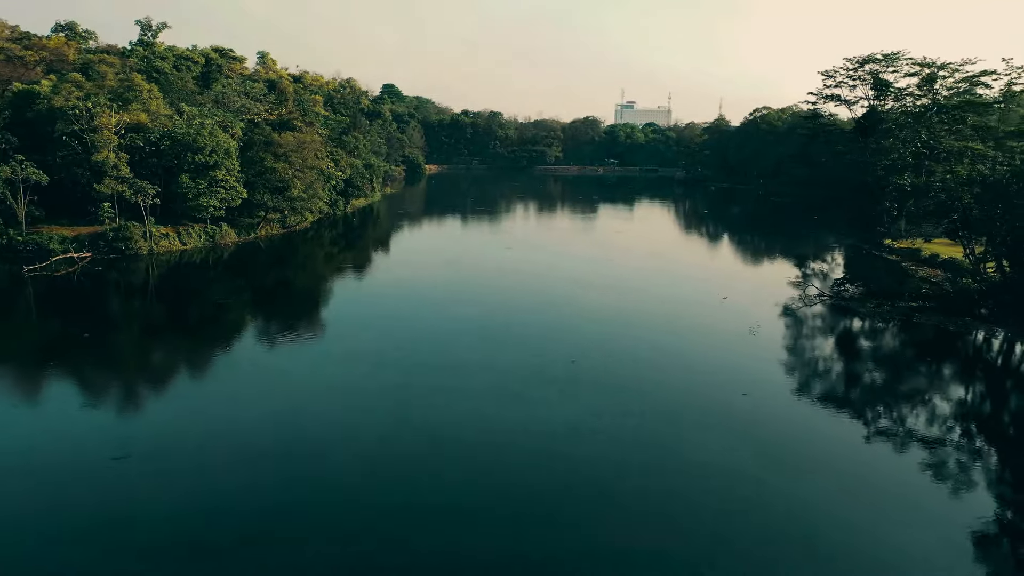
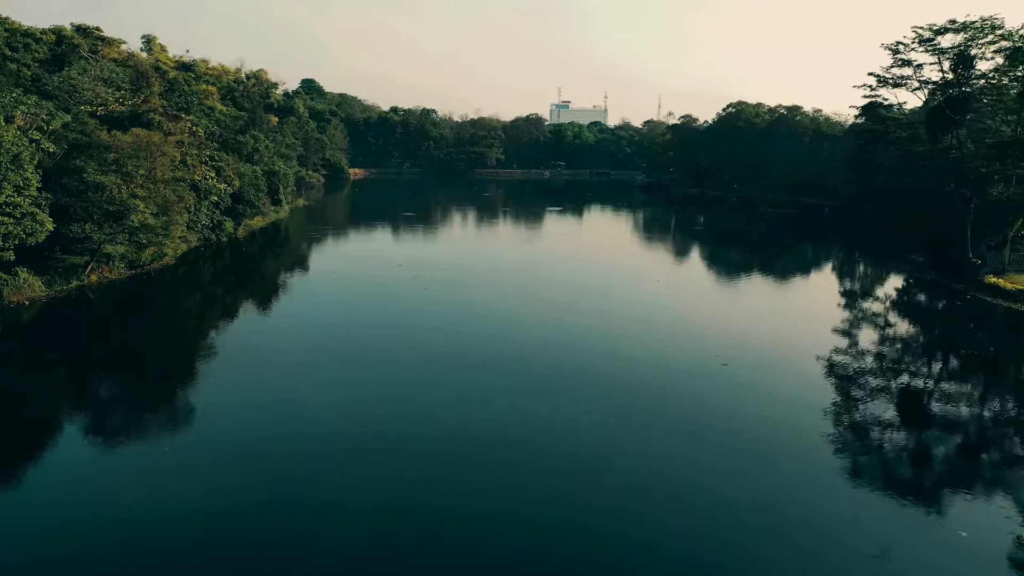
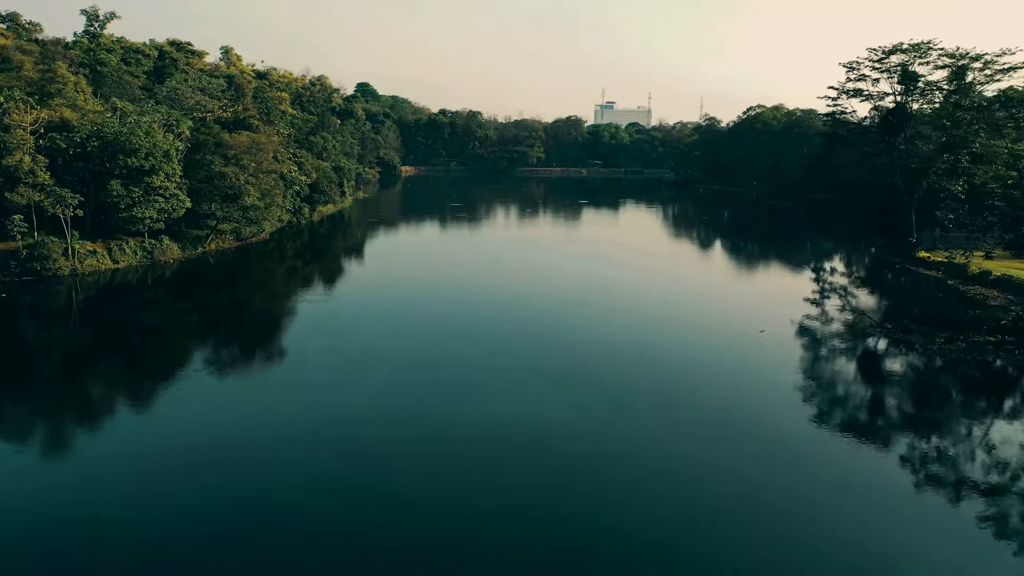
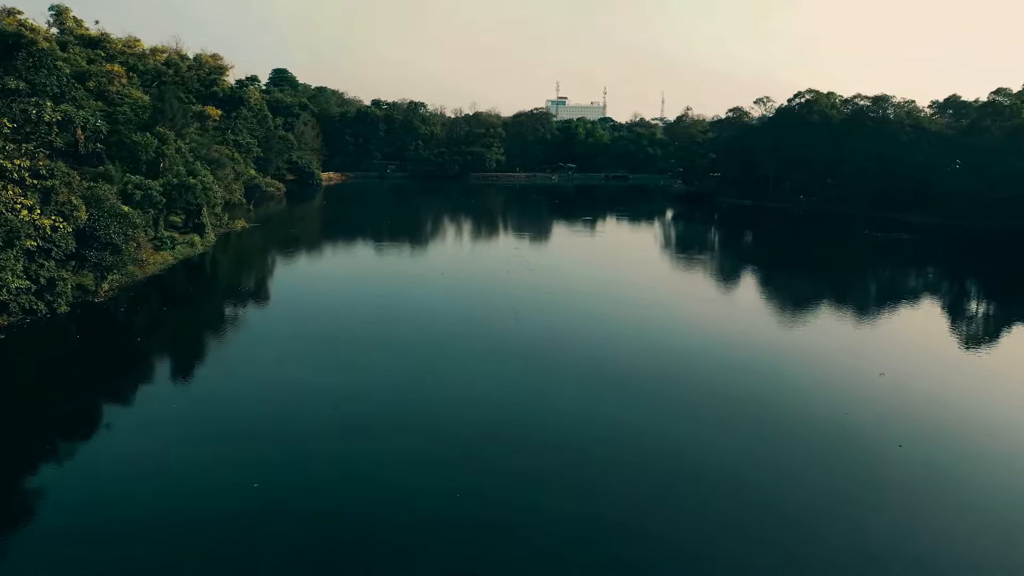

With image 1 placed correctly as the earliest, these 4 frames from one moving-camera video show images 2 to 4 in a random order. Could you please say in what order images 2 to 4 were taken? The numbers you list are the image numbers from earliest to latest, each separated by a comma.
3, 2, 4
